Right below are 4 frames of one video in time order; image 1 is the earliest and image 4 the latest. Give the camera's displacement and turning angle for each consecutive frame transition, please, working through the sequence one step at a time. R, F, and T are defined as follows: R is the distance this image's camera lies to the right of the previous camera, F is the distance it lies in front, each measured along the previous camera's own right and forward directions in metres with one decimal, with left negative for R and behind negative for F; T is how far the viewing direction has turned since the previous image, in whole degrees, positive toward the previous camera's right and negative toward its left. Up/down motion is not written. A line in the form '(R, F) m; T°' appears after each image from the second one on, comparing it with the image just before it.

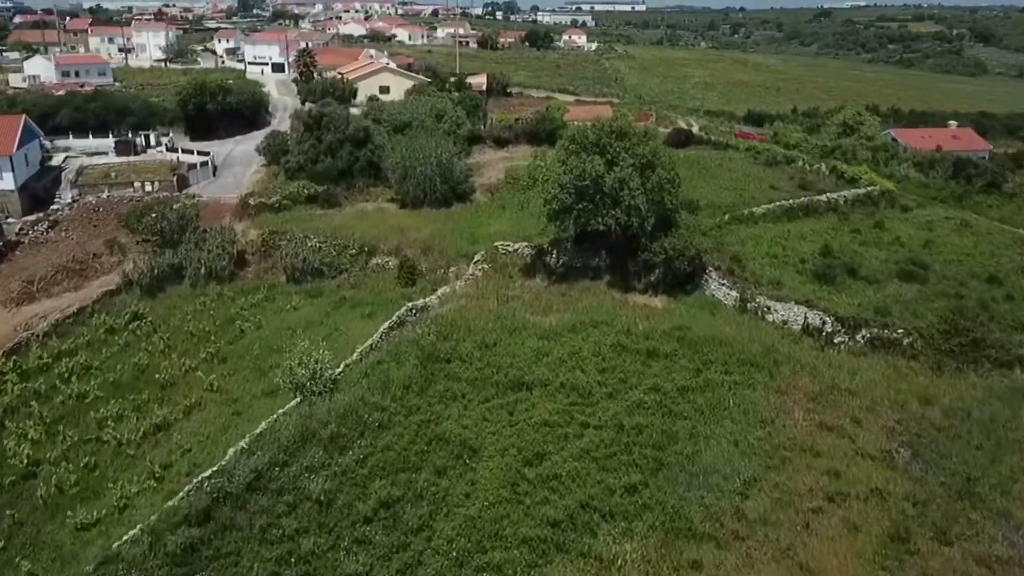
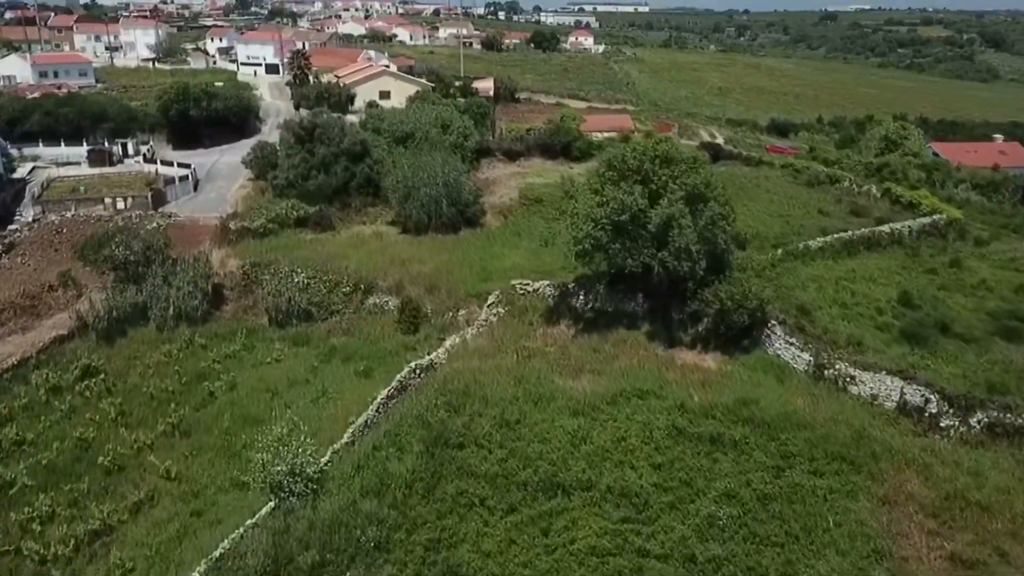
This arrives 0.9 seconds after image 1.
(-0.8, +4.7) m; 0°
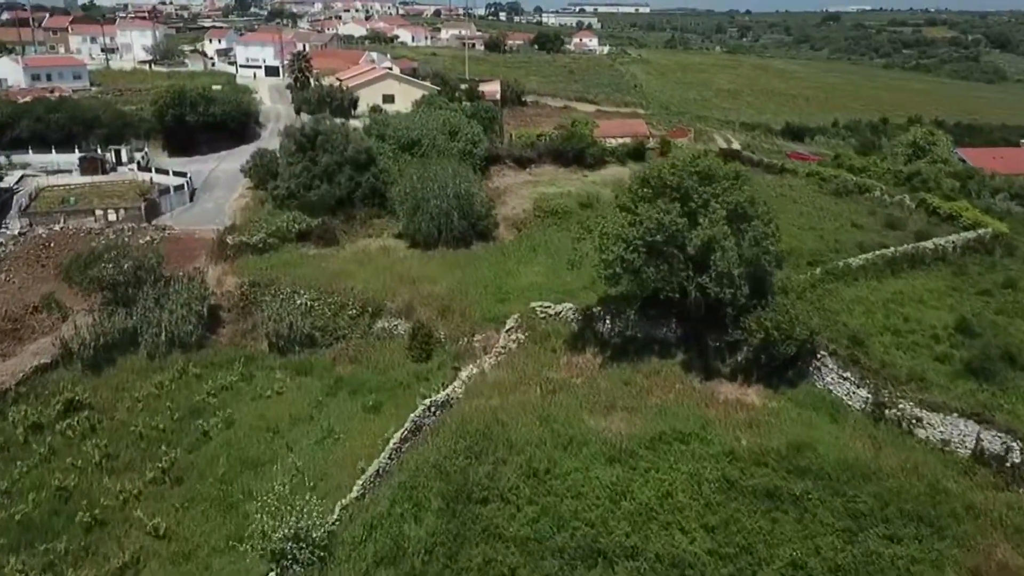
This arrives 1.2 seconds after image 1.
(-0.6, +2.1) m; 0°
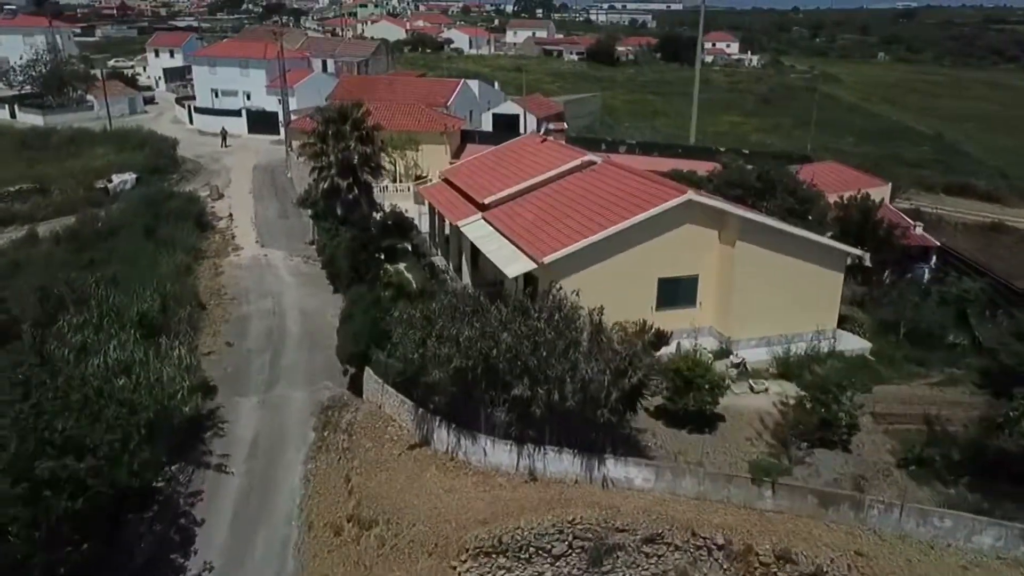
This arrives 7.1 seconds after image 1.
(-12.1, +42.7) m; 0°
